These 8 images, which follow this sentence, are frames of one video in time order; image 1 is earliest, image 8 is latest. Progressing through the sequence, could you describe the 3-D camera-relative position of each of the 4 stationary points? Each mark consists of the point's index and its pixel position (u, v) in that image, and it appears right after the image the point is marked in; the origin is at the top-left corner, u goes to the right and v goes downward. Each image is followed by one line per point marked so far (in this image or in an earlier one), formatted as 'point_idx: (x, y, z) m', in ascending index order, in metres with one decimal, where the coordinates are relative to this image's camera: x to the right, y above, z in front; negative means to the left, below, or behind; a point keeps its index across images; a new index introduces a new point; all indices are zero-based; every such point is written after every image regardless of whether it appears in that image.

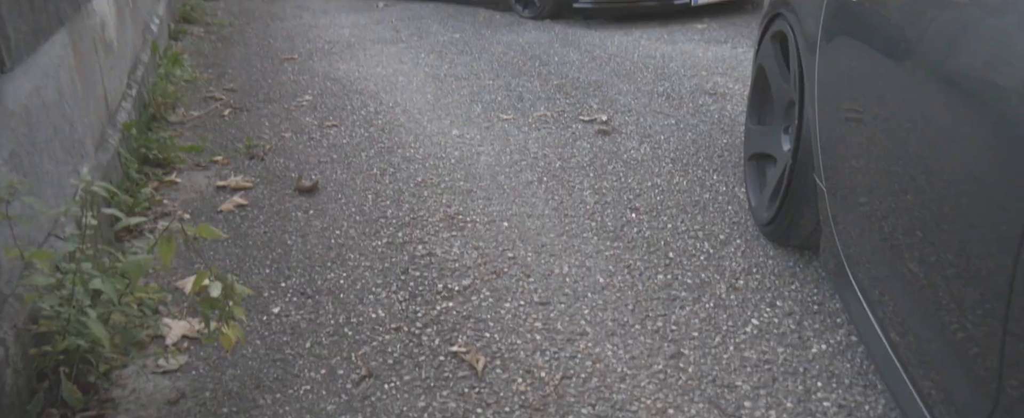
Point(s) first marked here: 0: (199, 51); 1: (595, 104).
0: (-2.3, +1.1, +5.7) m
1: (+0.4, +0.6, +4.1) m
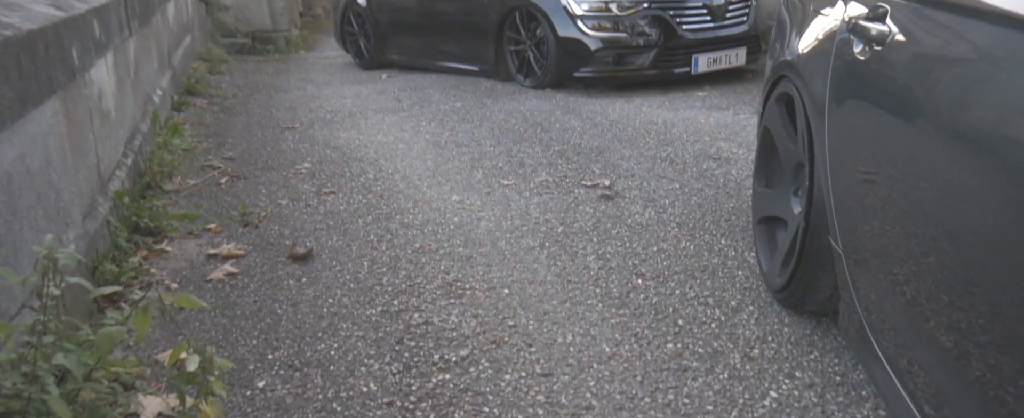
0: (-2.3, +0.6, +5.7) m
1: (+0.4, +0.2, +4.0) m
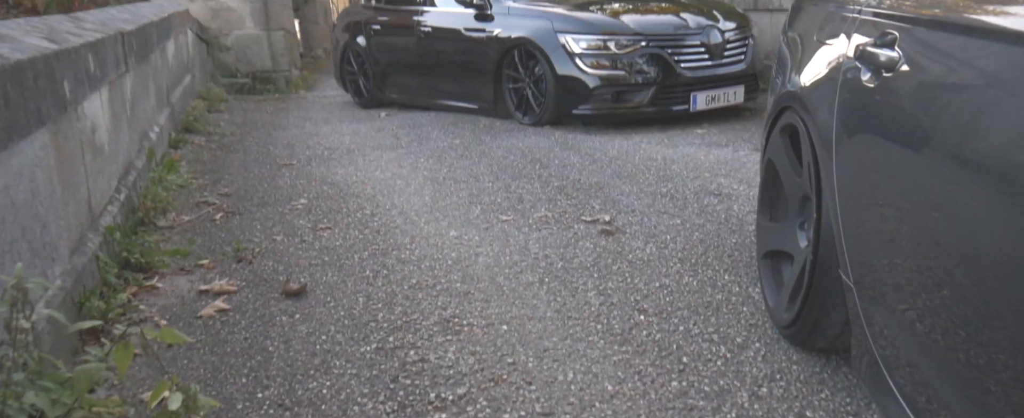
0: (-2.3, +0.4, +5.7) m
1: (+0.4, 0.0, +4.0) m
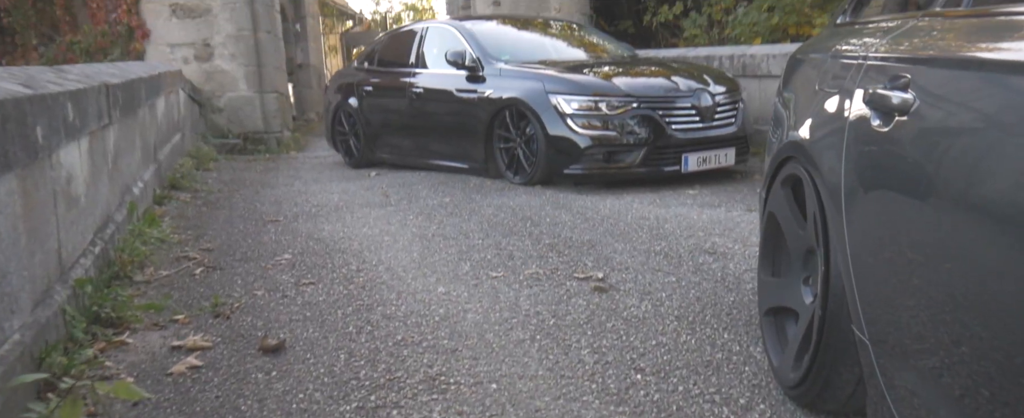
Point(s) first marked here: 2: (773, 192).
0: (-2.3, 0.0, +5.6) m
1: (+0.4, -0.3, +3.9) m
2: (+0.9, +0.1, +2.7) m
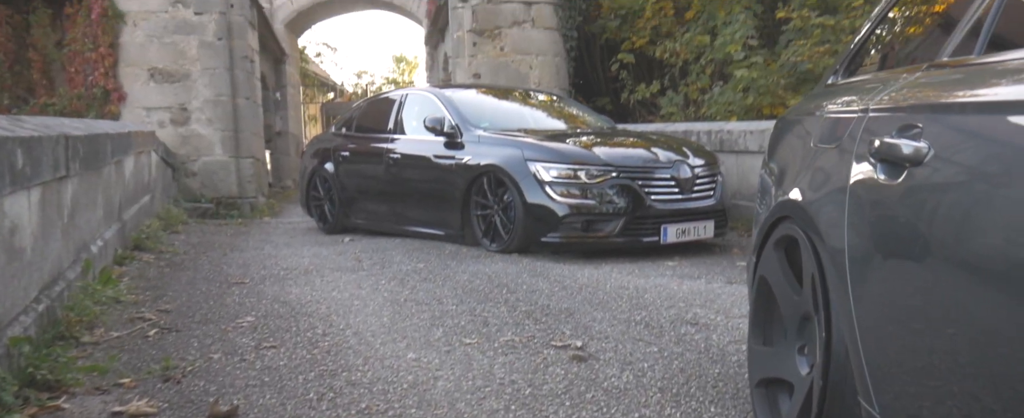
0: (-2.5, -0.5, +5.3) m
1: (+0.3, -0.6, +3.7) m
2: (+0.8, -0.2, +2.6) m
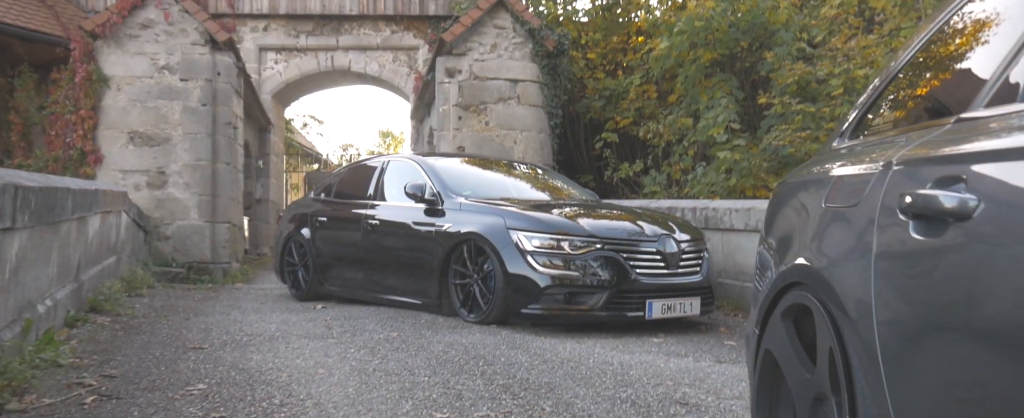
0: (-2.7, -0.8, +5.0) m
1: (+0.2, -0.9, +3.4) m
2: (+0.8, -0.4, +2.4) m
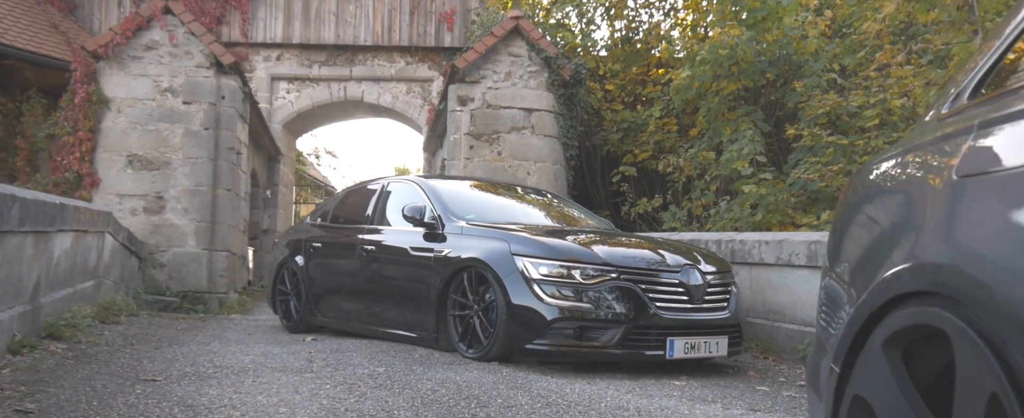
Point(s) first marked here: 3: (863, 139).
0: (-2.7, -0.9, +4.4) m
1: (+0.1, -0.9, +2.8) m
2: (+0.7, -0.3, +1.7) m
3: (+4.7, +1.0, +10.5) m
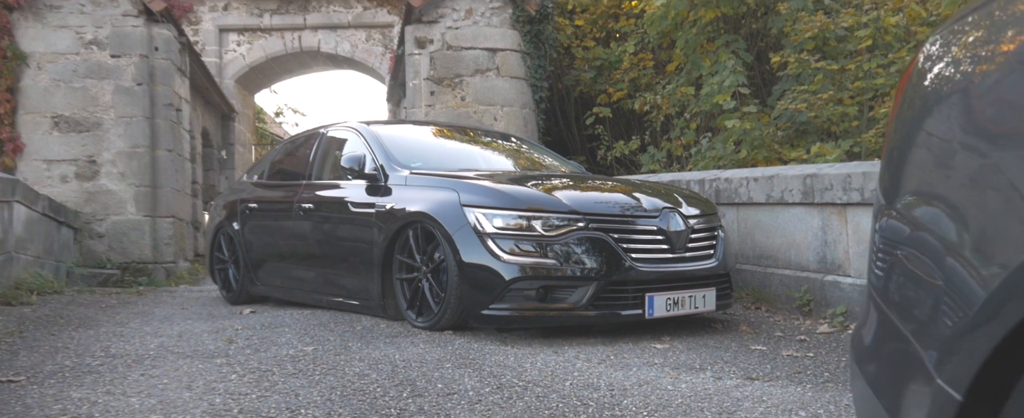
0: (-2.9, -0.7, +3.5) m
1: (-0.1, -0.7, +2.0) m
2: (+0.5, -0.2, +0.9) m
3: (+4.2, +1.8, +9.7) m
